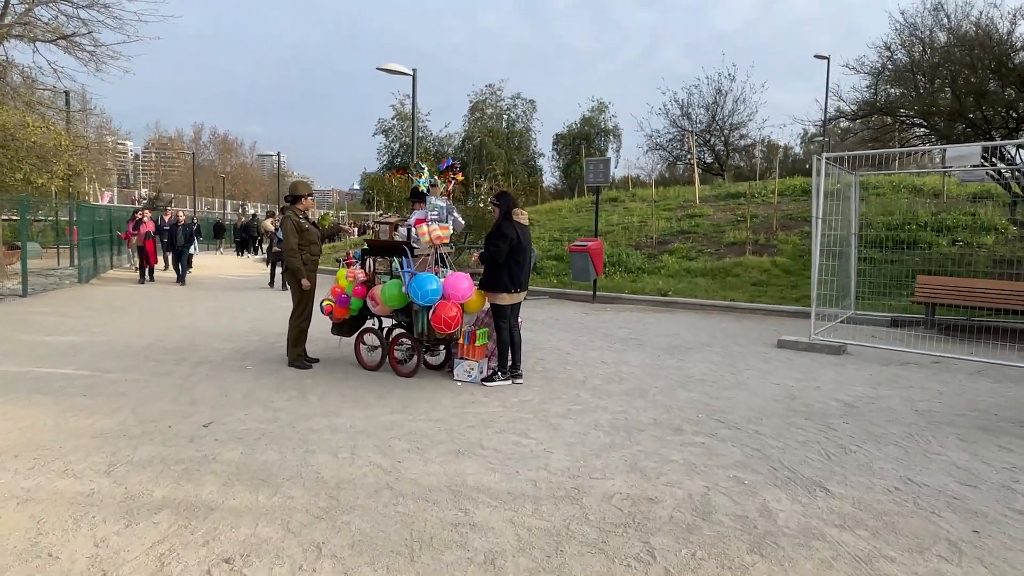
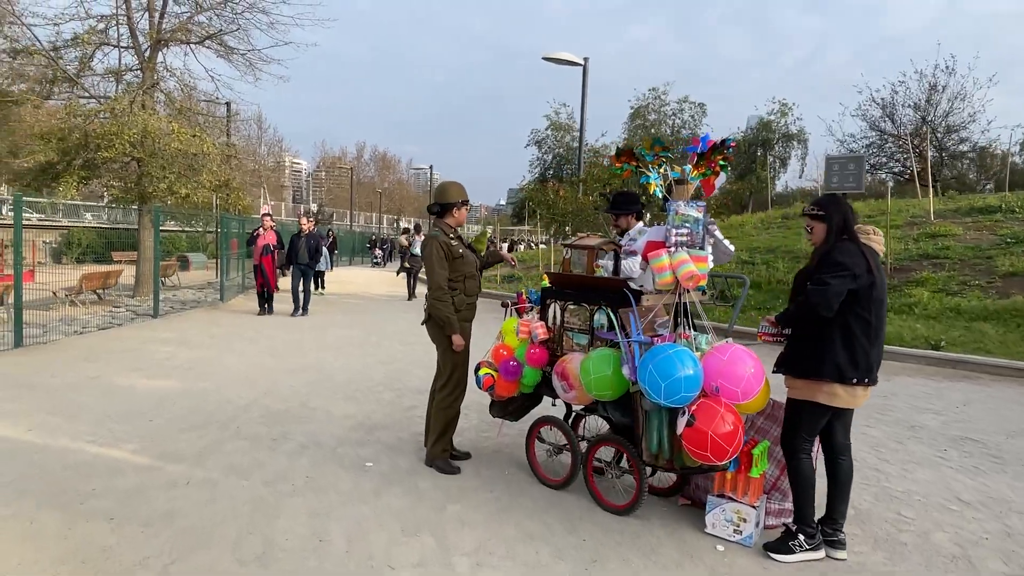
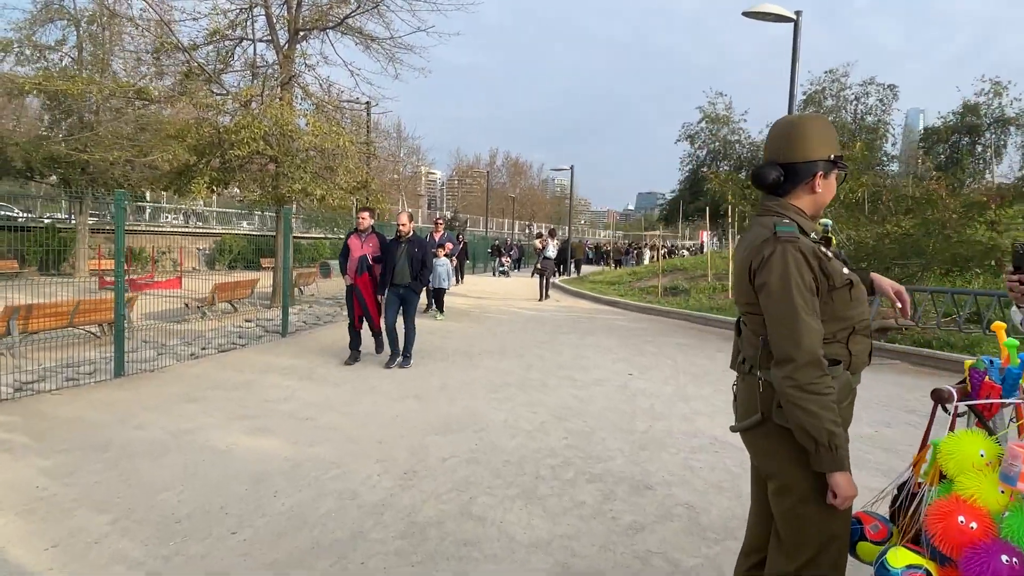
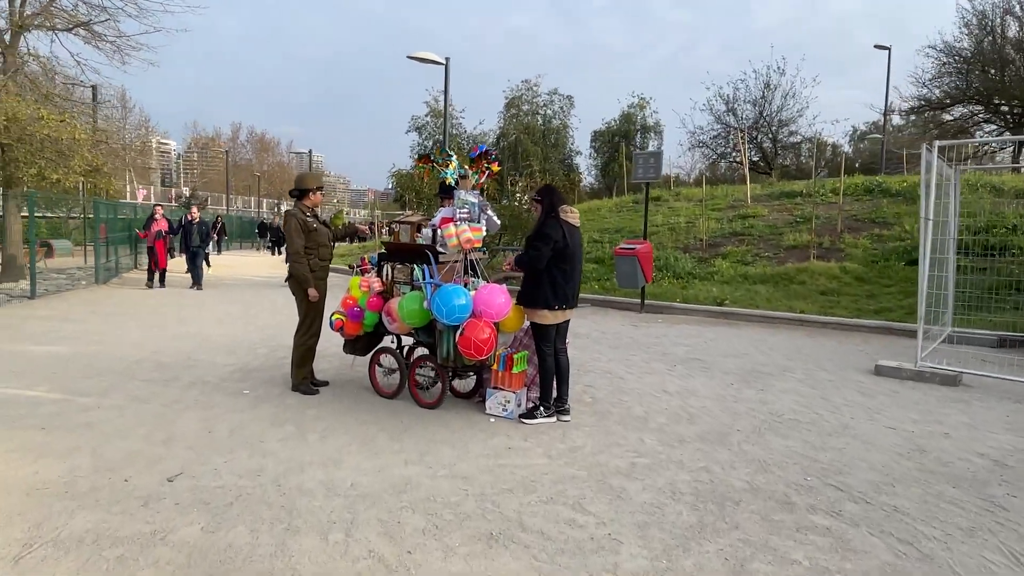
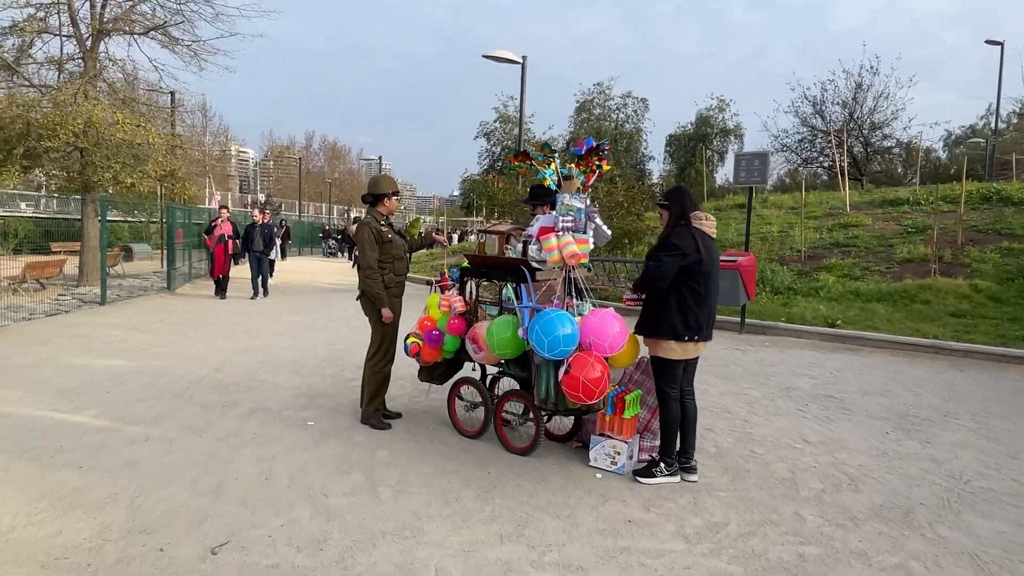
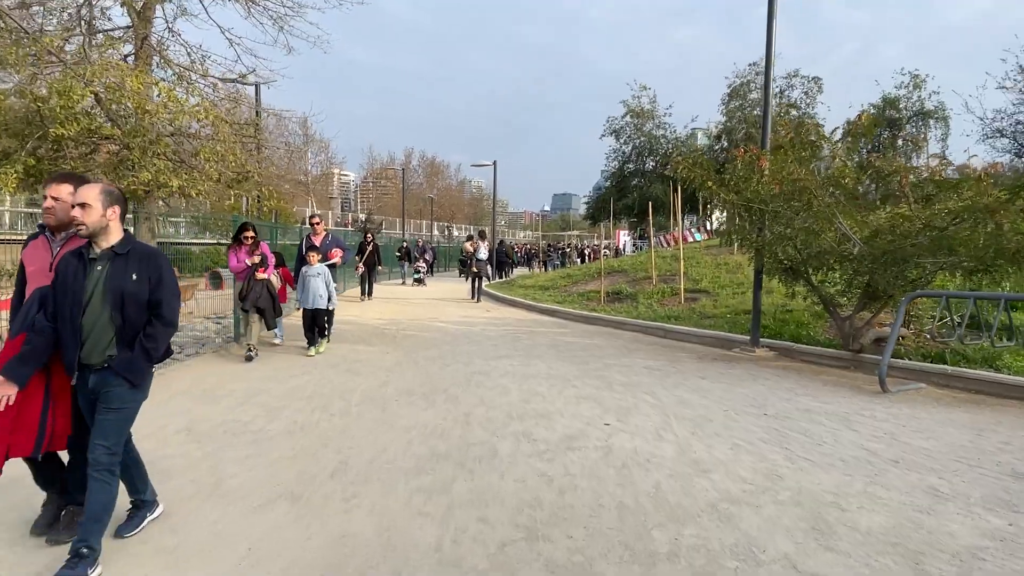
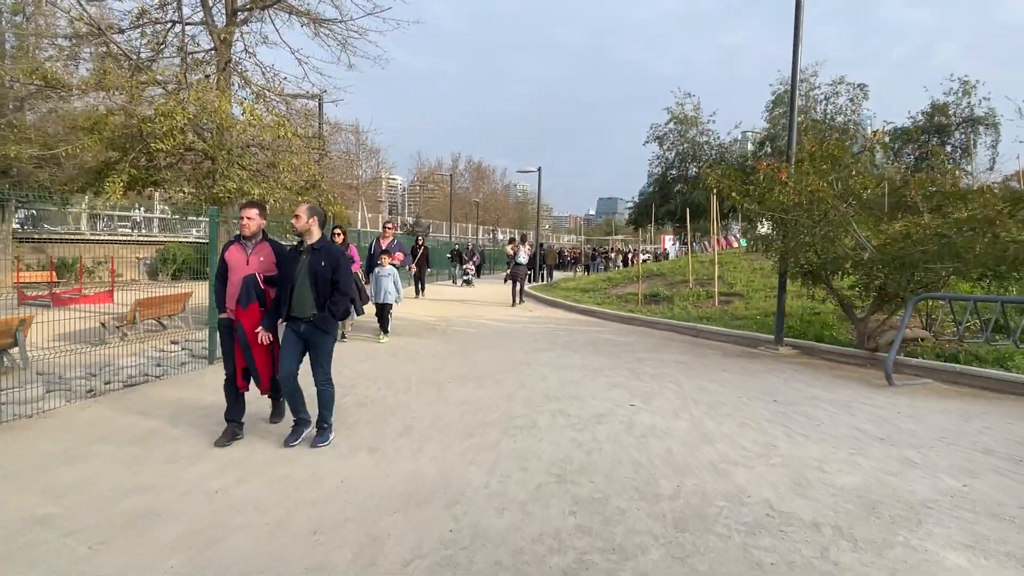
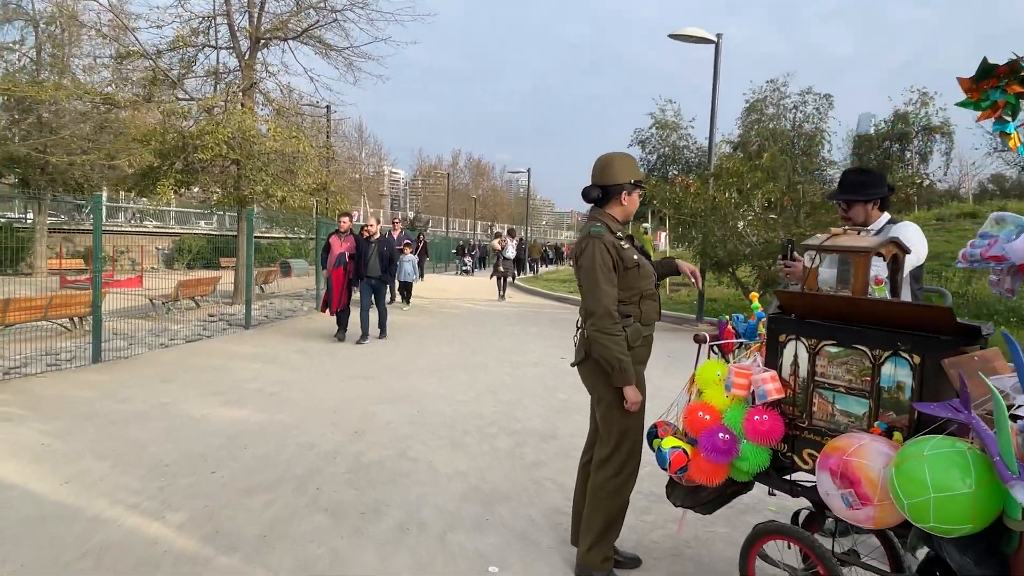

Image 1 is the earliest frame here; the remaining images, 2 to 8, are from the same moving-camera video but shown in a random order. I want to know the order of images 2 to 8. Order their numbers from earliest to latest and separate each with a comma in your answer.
4, 5, 2, 8, 3, 7, 6
